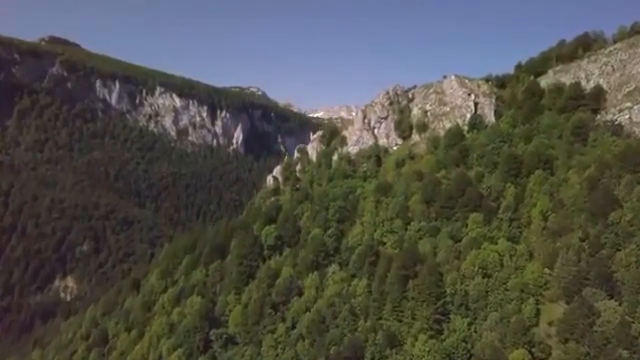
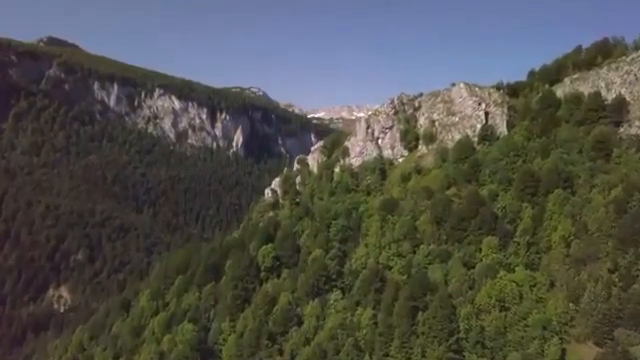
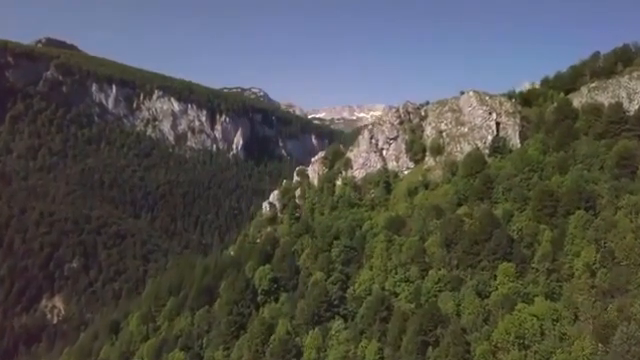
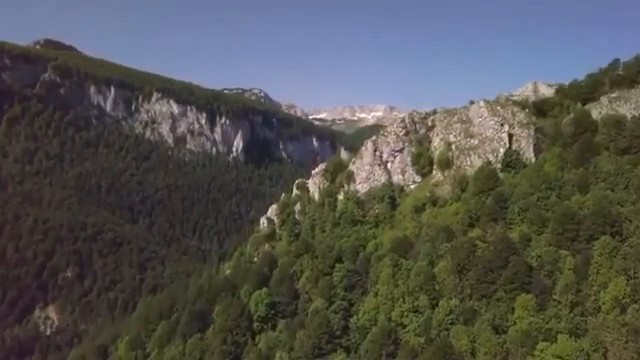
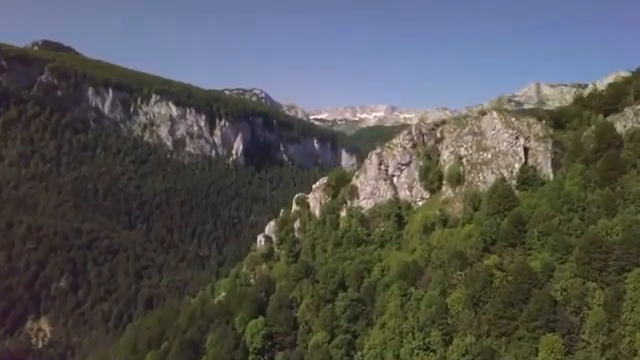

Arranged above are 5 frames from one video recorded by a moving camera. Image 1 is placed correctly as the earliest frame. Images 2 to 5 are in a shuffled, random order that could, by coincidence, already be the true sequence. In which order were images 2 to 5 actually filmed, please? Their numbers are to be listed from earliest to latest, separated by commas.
2, 3, 4, 5
